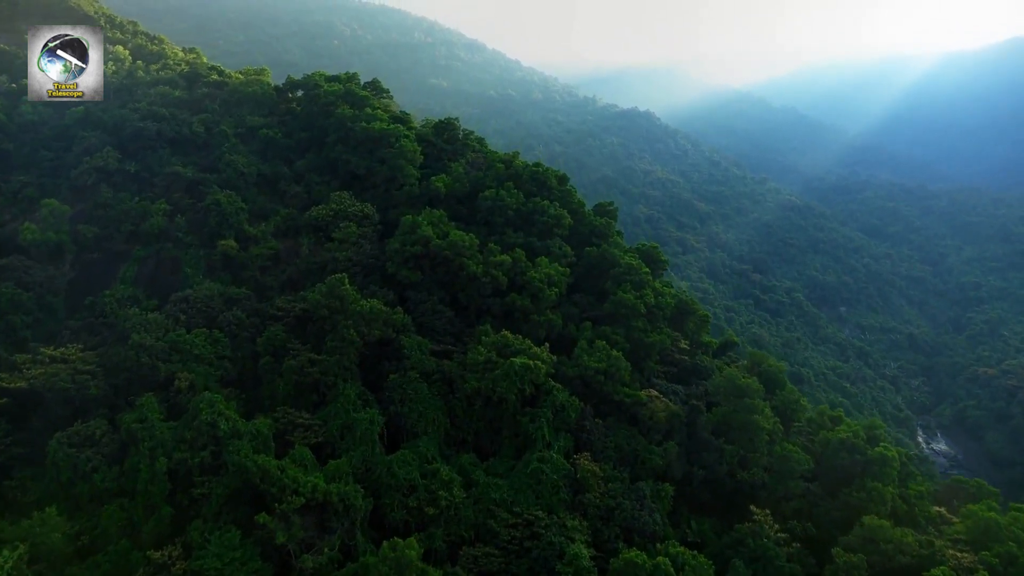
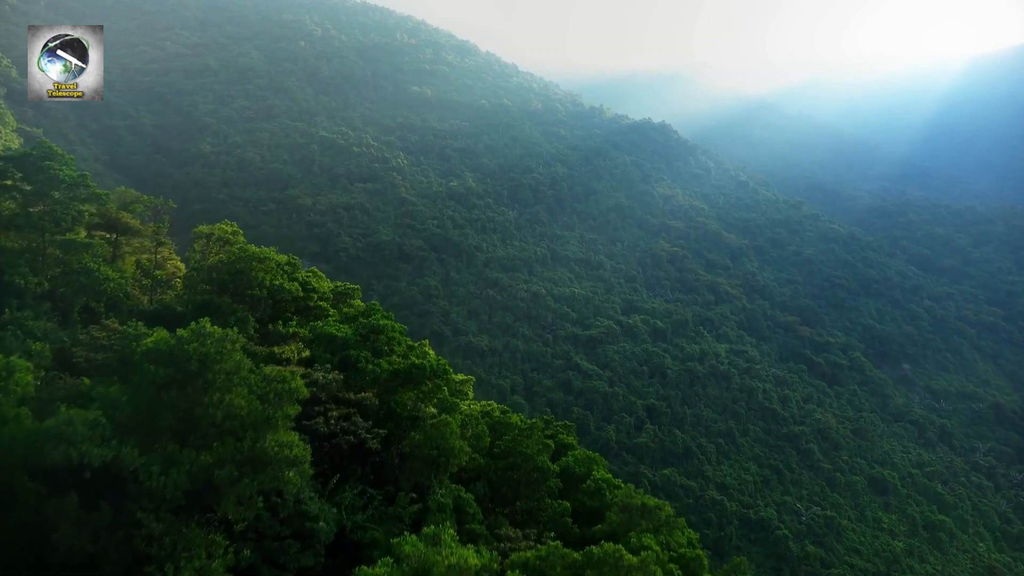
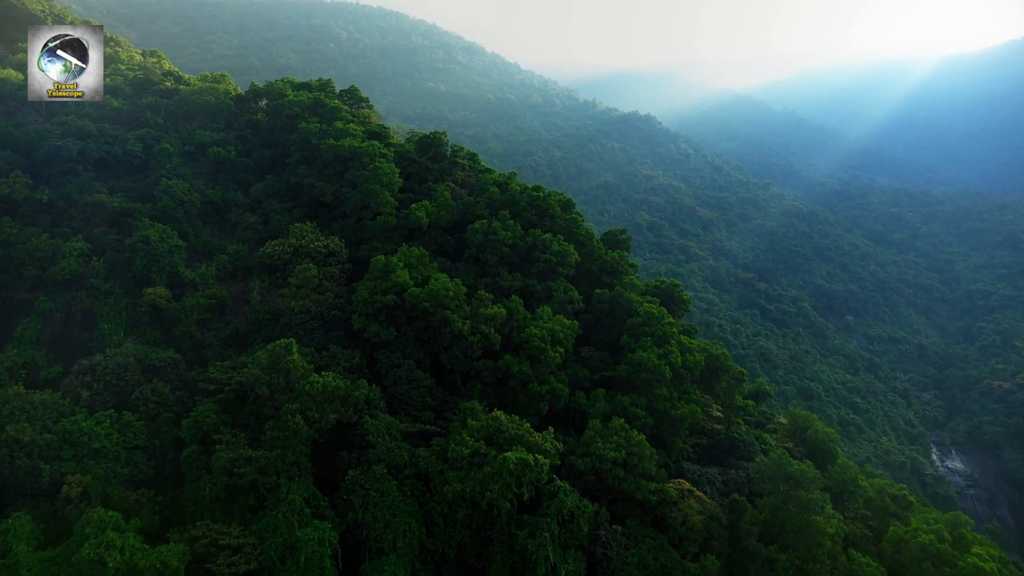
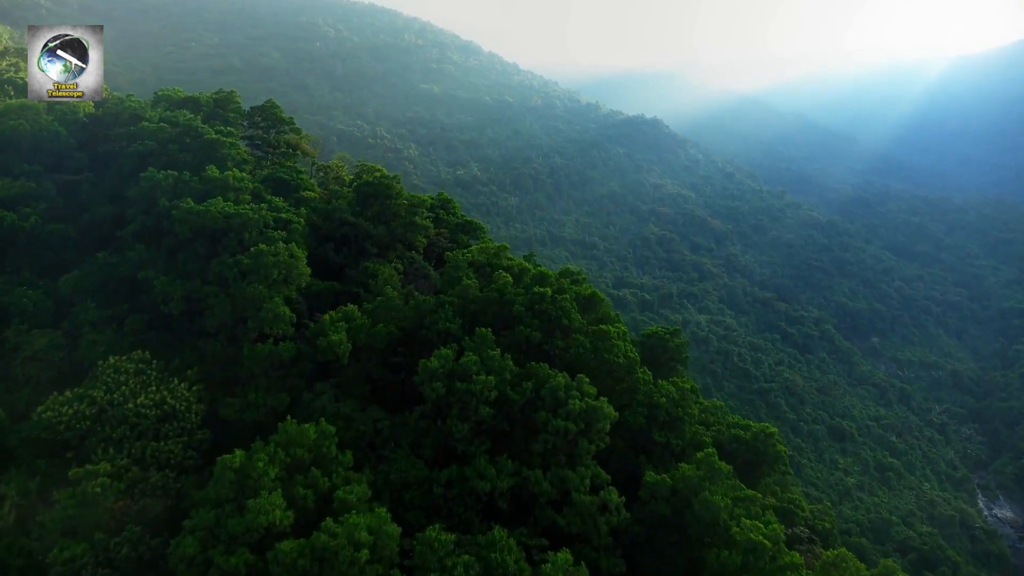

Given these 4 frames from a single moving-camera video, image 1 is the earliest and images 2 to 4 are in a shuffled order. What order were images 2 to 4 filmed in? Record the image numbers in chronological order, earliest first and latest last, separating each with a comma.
3, 4, 2
